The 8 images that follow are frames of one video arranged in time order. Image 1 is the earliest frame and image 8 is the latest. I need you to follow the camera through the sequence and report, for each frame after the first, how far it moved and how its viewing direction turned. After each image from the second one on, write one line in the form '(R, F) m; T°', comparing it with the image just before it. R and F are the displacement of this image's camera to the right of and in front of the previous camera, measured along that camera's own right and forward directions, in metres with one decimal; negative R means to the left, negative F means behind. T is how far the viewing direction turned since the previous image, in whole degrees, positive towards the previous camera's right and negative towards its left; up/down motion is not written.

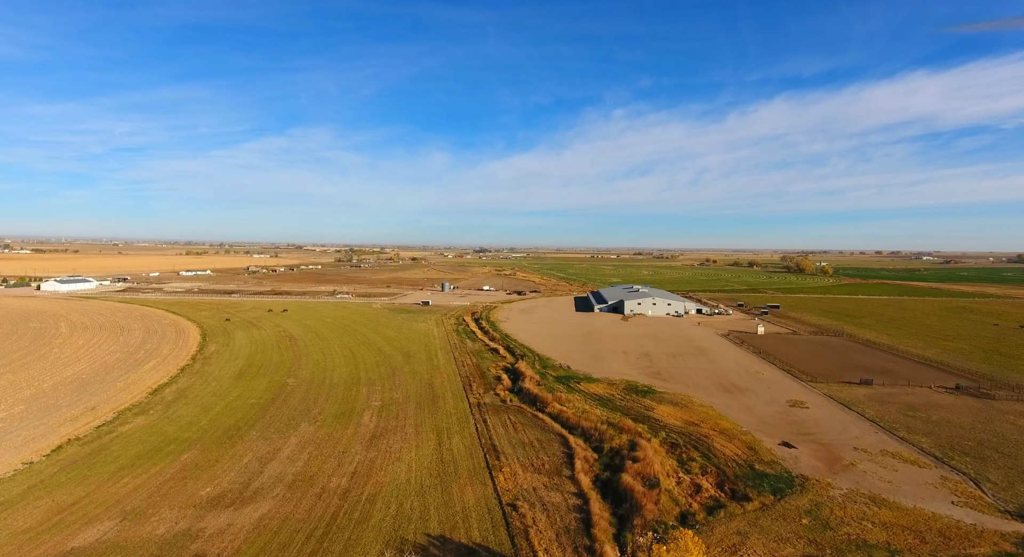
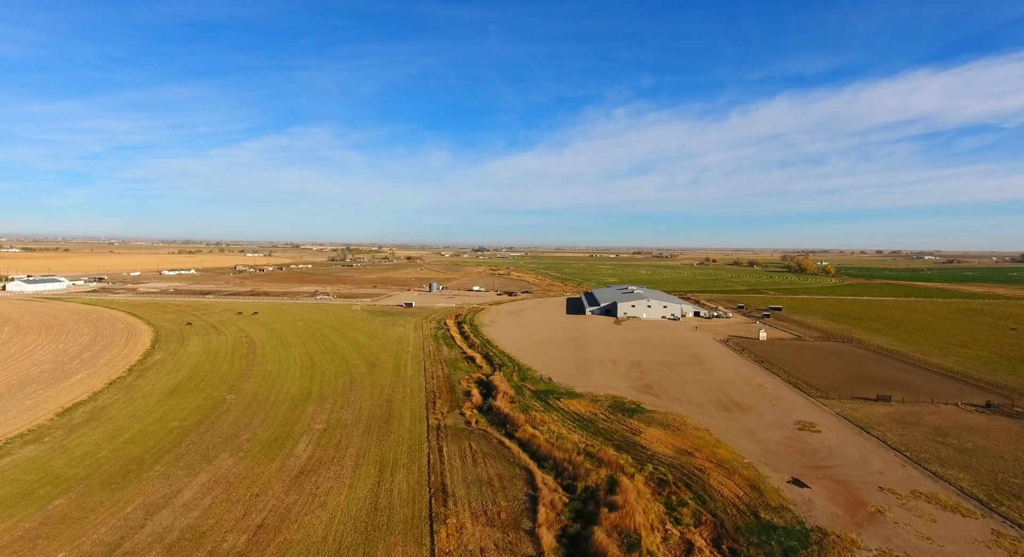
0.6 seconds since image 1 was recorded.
(+1.2, +3.1) m; 0°
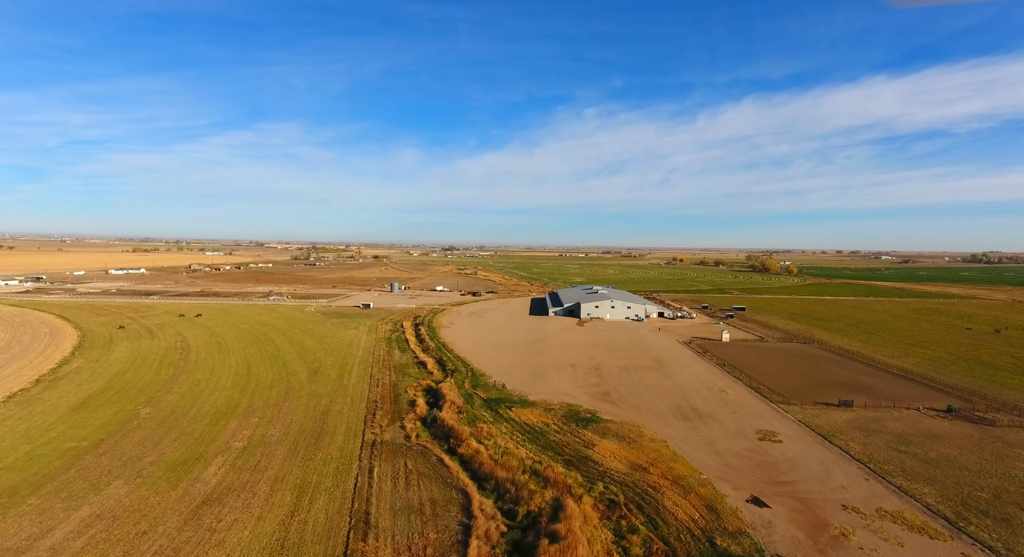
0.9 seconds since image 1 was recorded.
(+0.9, +1.5) m; +3°
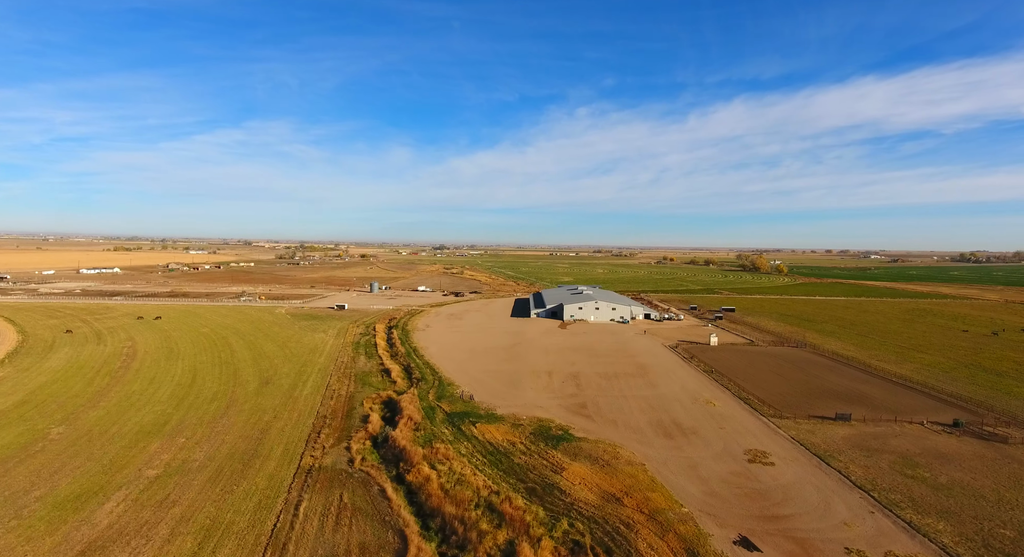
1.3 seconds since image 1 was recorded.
(+1.0, +2.2) m; +1°
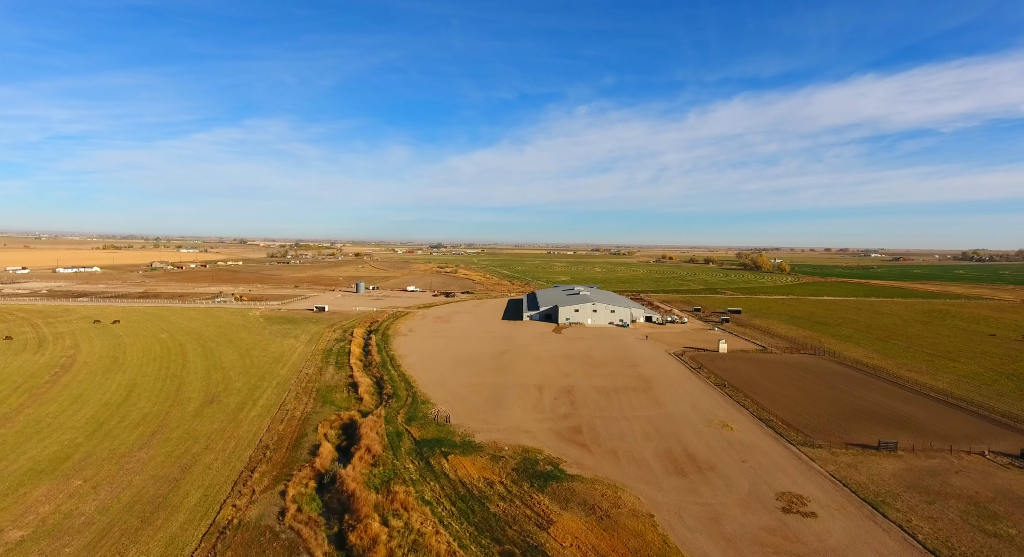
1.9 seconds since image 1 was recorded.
(+0.6, +3.4) m; 0°
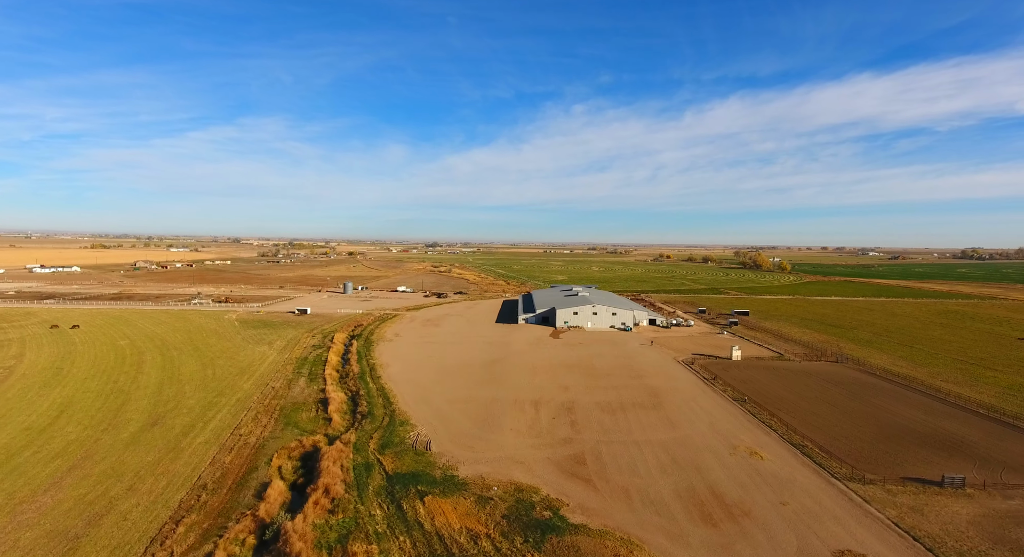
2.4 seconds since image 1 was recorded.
(+0.2, +2.9) m; 0°
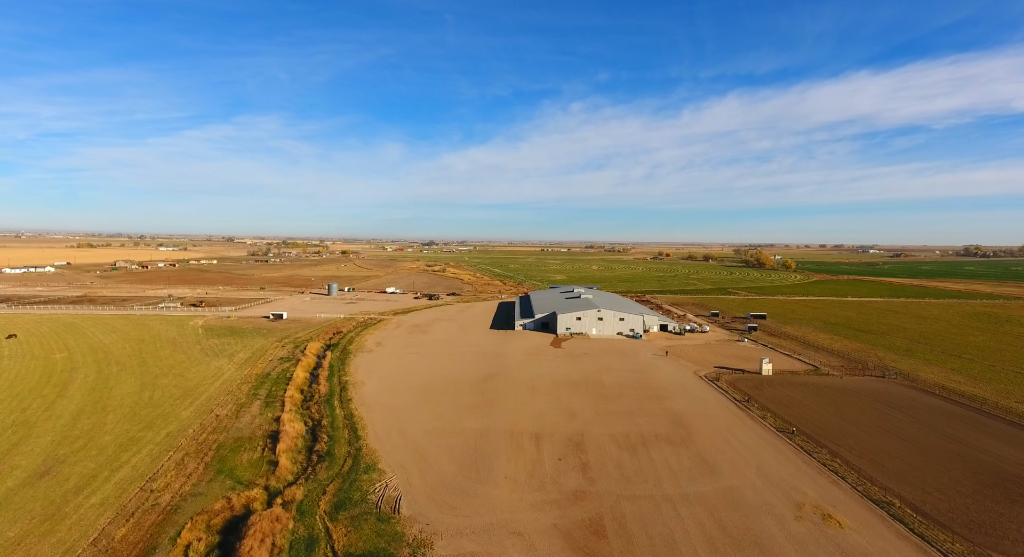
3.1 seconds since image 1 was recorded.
(+0.1, +4.1) m; 0°
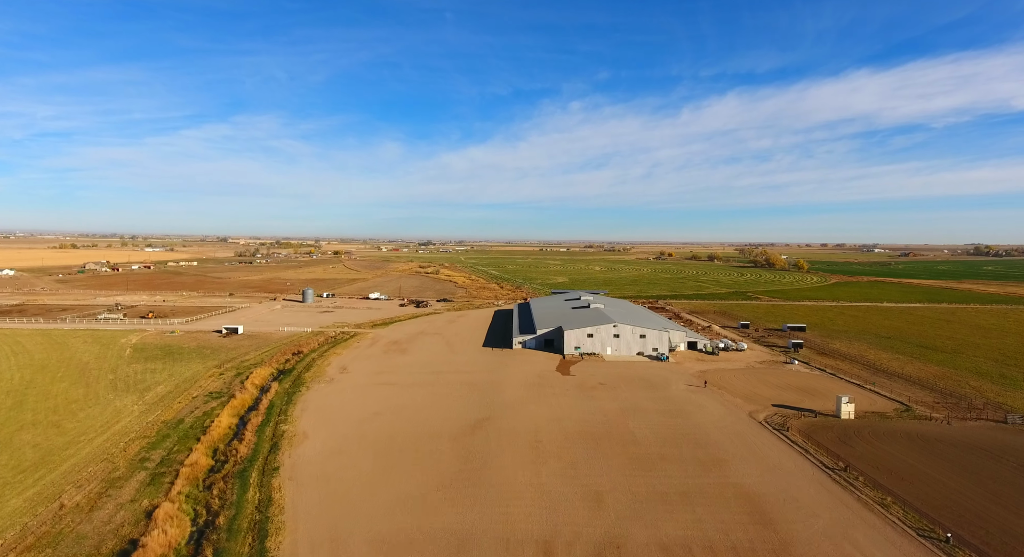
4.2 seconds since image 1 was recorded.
(+0.1, +6.5) m; 0°
